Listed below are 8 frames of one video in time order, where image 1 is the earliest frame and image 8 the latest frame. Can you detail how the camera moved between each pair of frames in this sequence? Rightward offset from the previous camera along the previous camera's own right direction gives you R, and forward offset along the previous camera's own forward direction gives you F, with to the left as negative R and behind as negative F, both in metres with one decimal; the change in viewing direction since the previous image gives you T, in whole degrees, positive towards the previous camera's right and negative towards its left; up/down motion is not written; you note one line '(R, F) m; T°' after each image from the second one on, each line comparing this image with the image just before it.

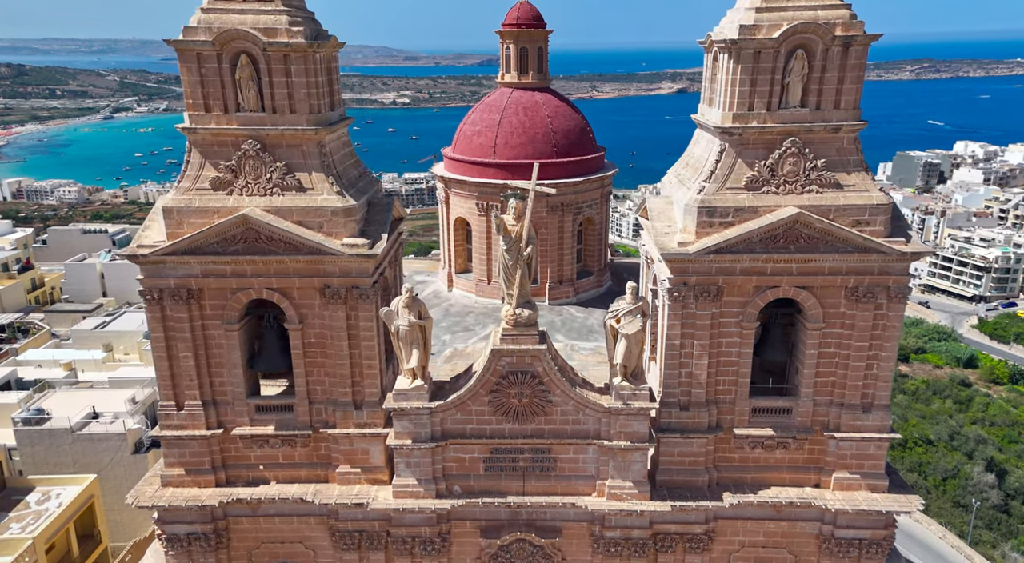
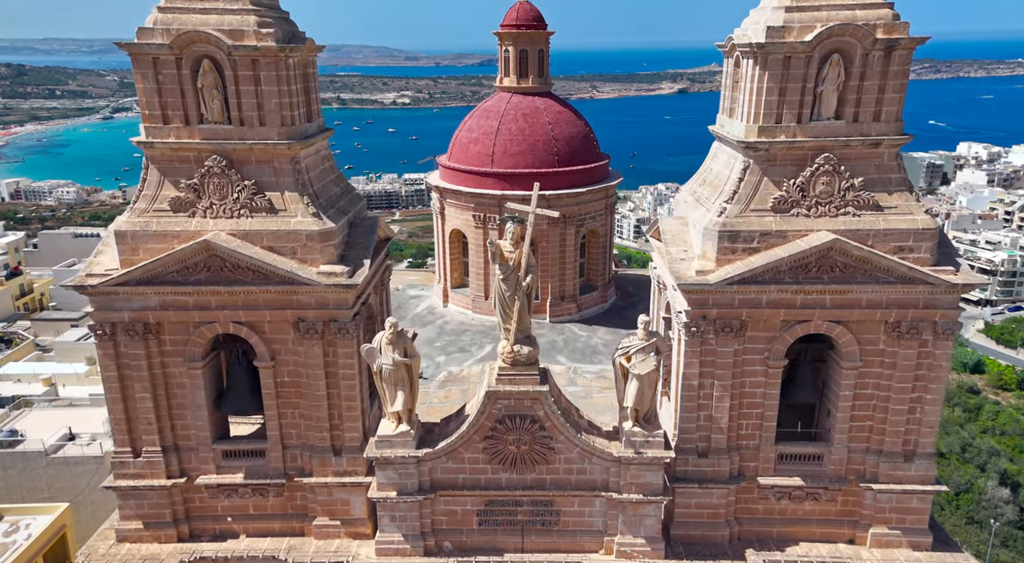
(+0.1, +1.8) m; 0°
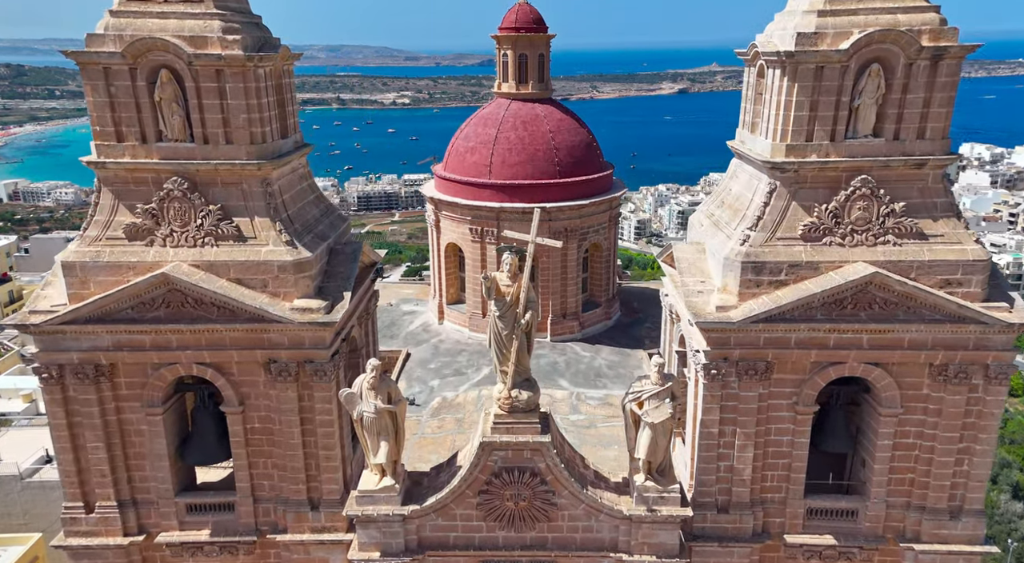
(+0.1, +1.6) m; 0°
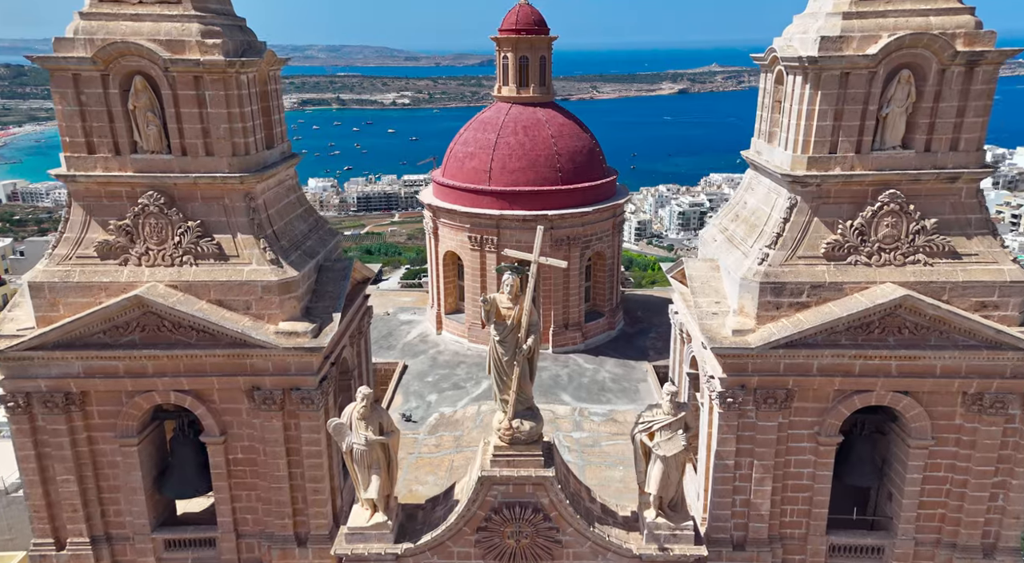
(0.0, +0.9) m; 0°
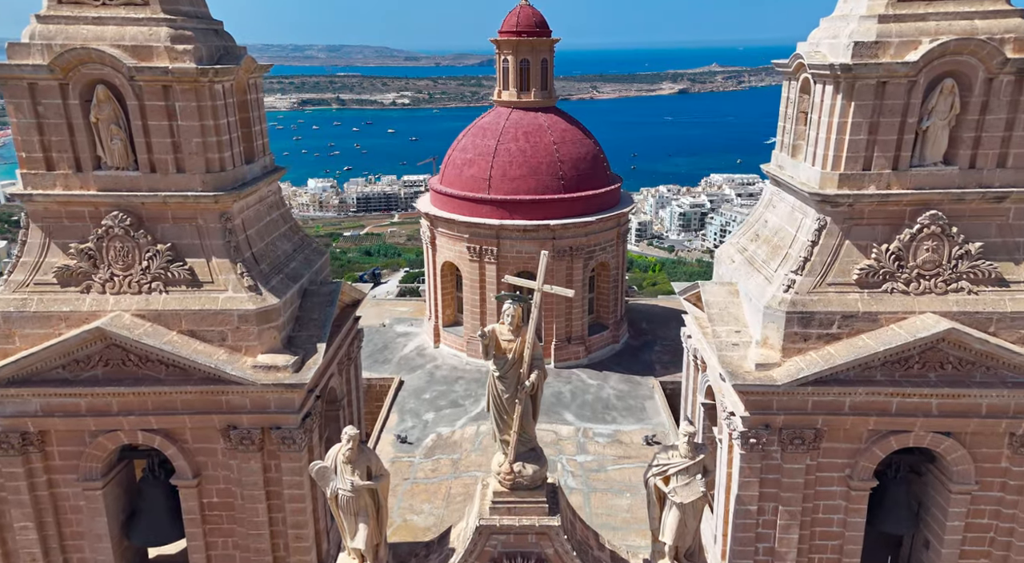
(0.0, +1.1) m; 0°
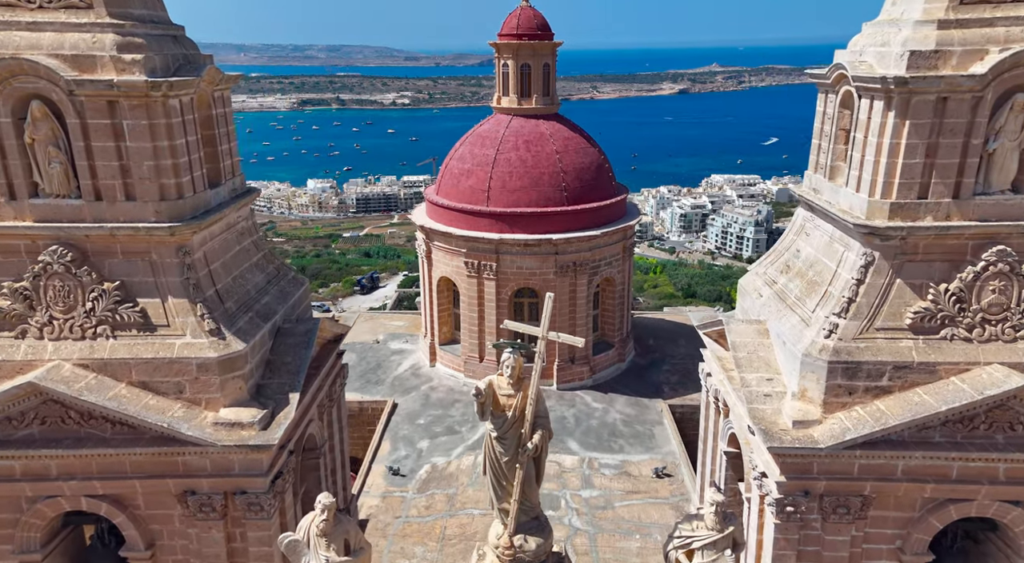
(0.0, +1.4) m; 0°
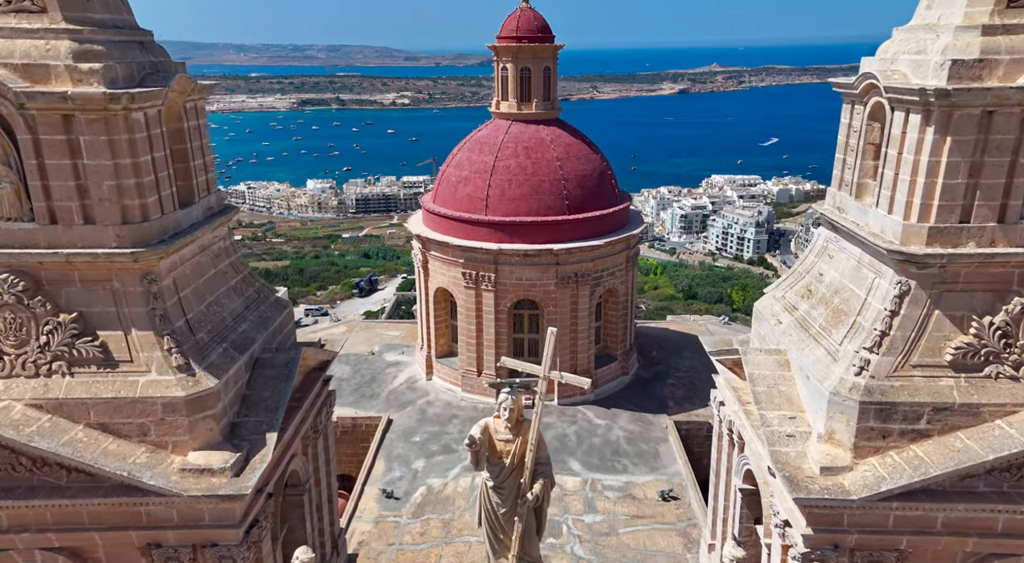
(0.0, +0.9) m; 0°
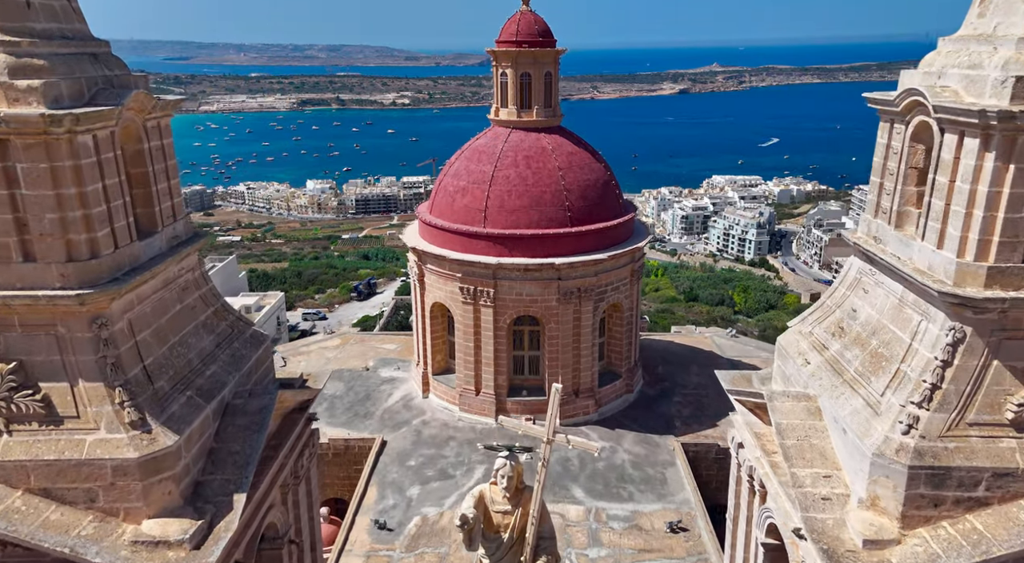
(0.0, +1.1) m; 0°
